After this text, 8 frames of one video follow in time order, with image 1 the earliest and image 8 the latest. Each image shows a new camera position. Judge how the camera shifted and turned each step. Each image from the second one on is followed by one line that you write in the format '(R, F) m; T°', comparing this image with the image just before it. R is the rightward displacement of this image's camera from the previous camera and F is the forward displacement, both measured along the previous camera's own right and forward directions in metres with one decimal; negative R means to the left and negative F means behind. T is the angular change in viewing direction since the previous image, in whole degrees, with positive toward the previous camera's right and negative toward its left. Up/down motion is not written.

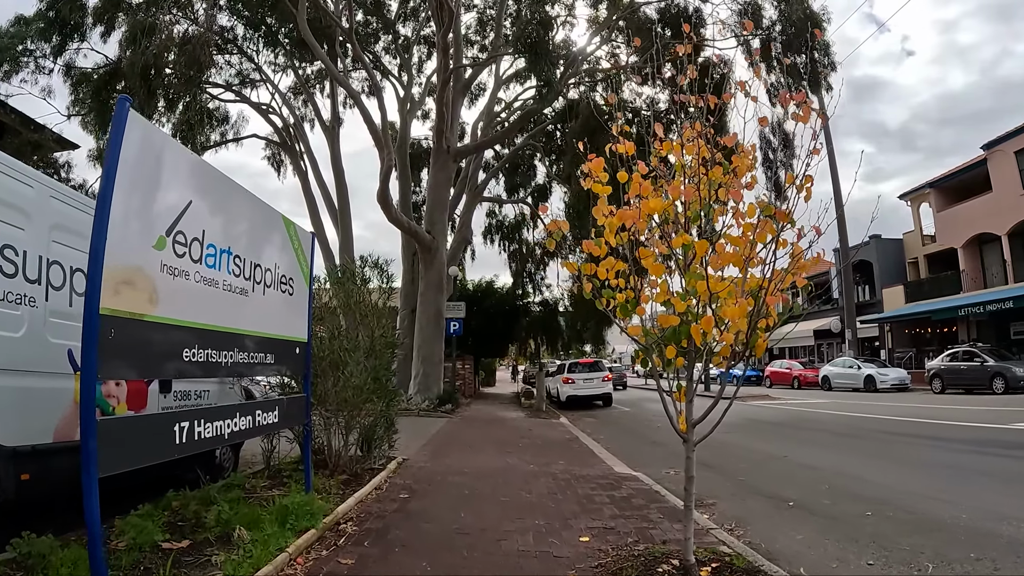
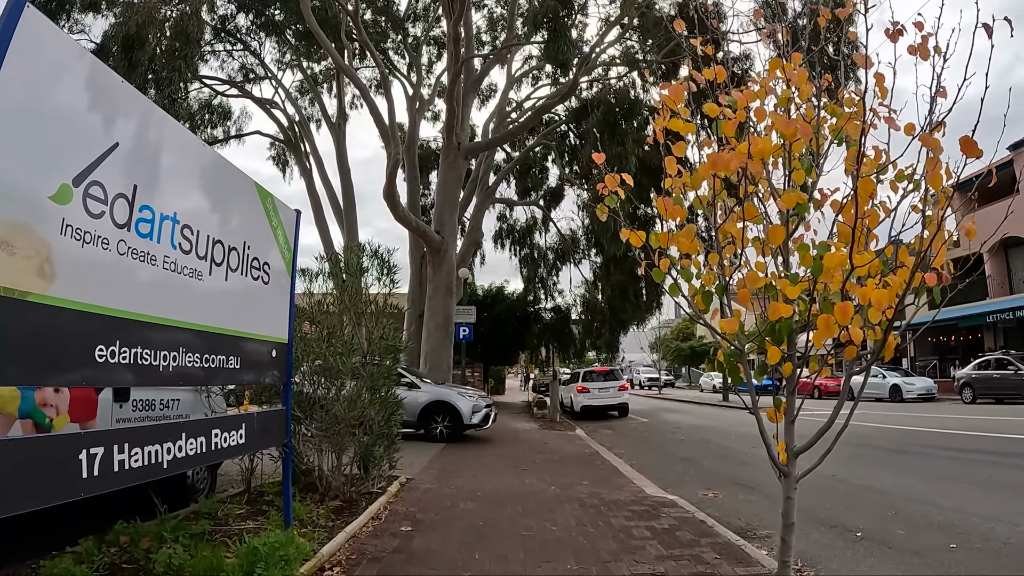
(-0.1, +1.2) m; -1°
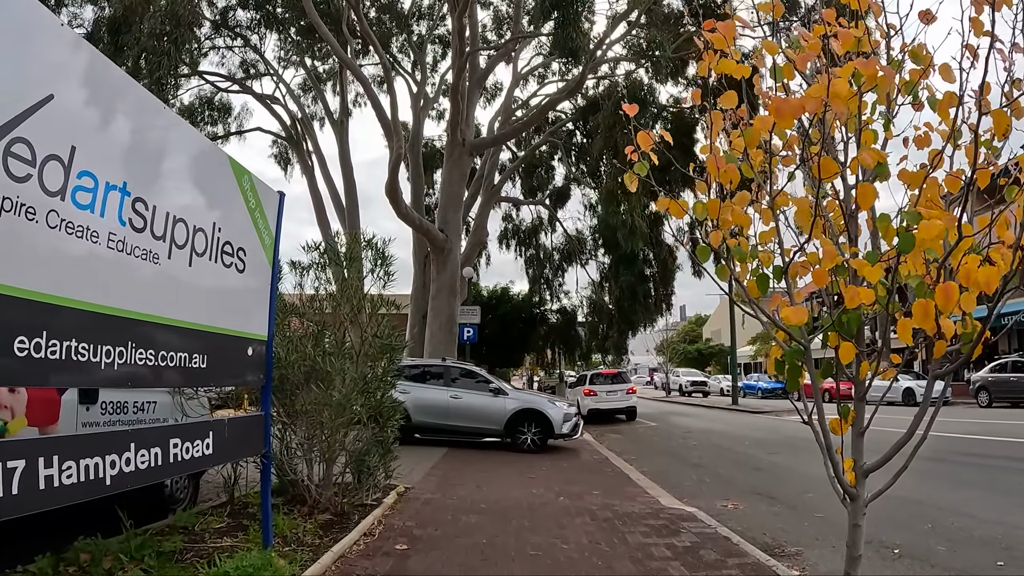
(0.0, +0.6) m; 0°
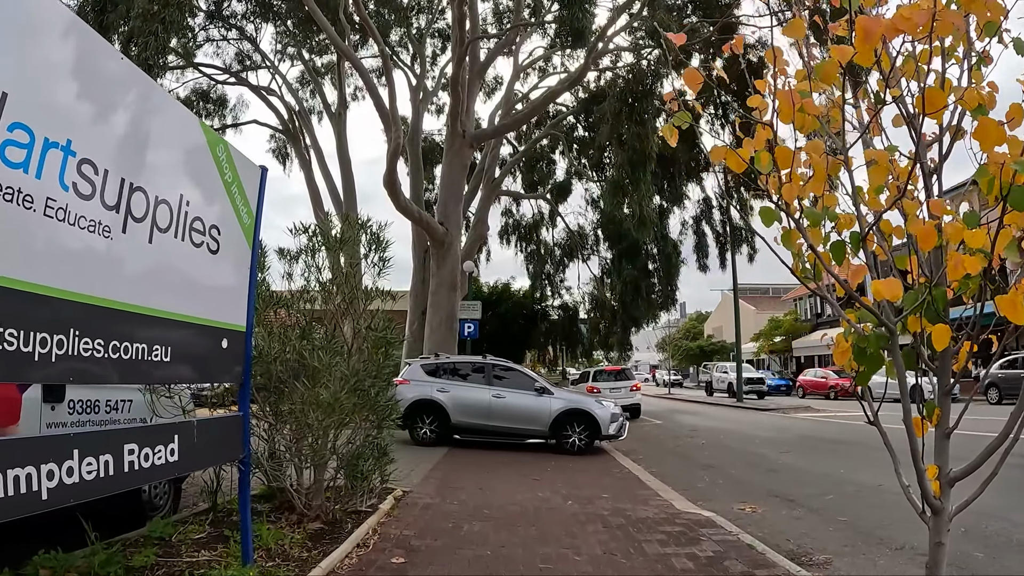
(0.0, +0.5) m; 0°
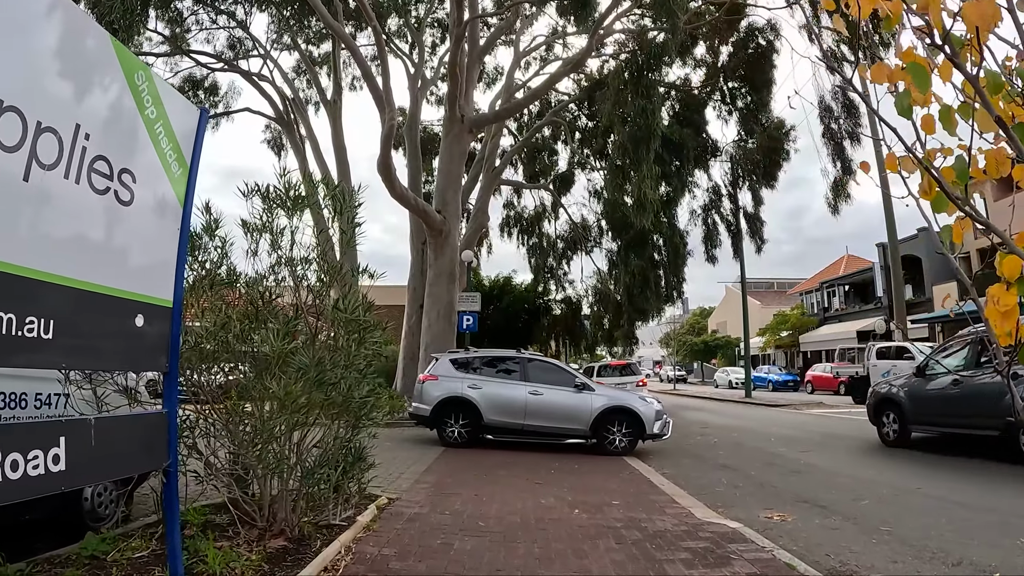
(0.0, +0.8) m; 0°
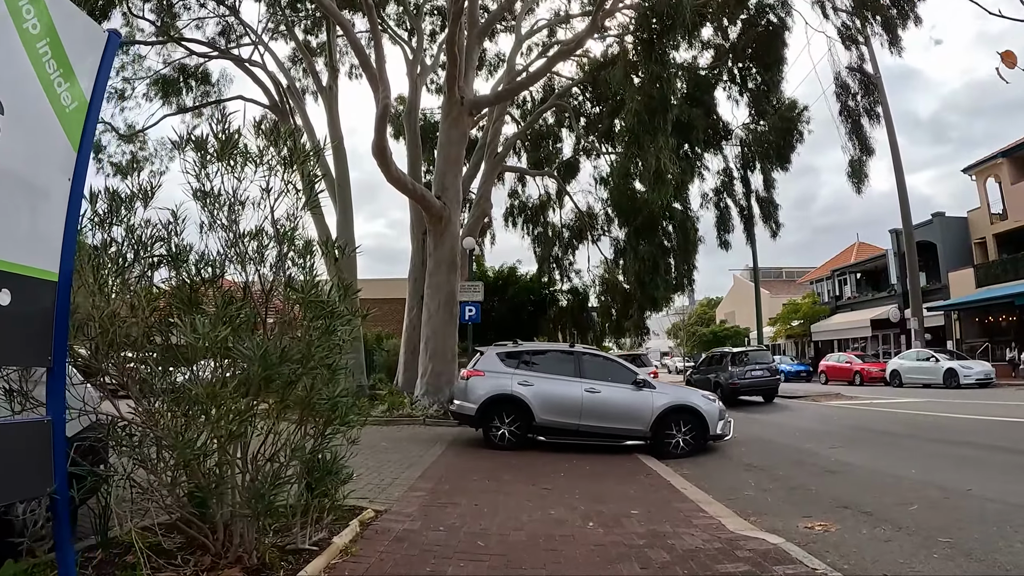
(0.0, +0.9) m; 0°
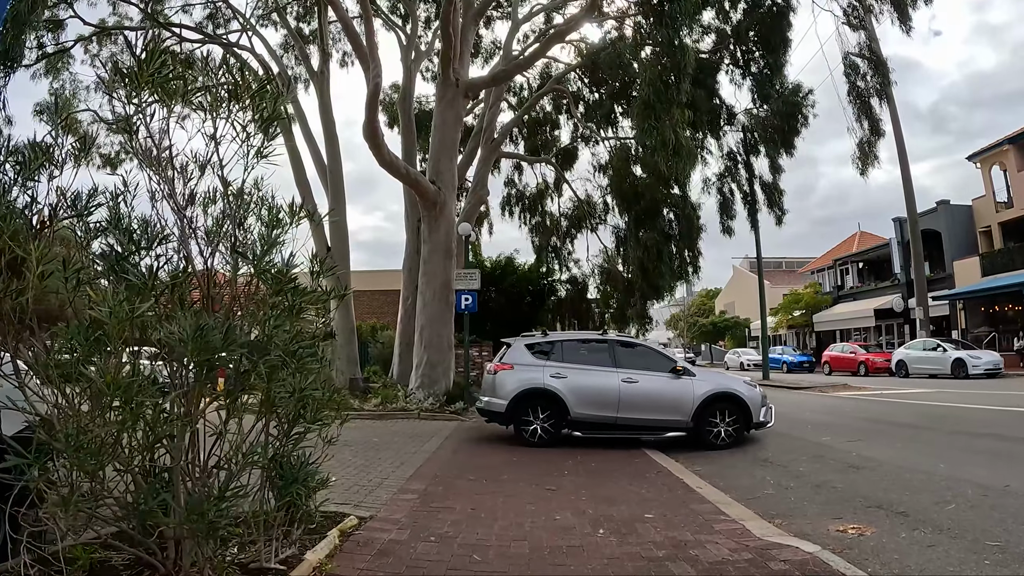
(0.0, +0.6) m; 0°
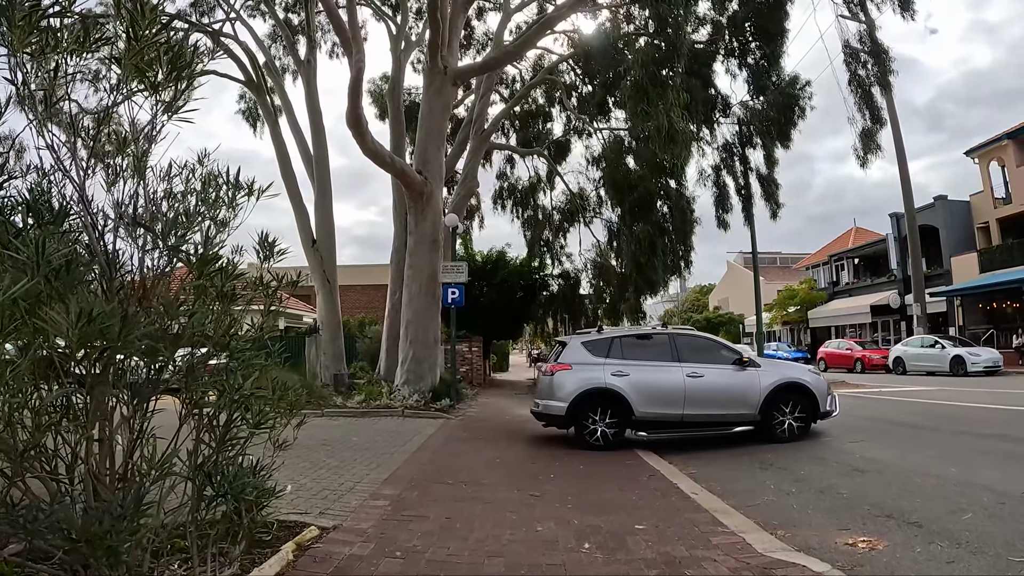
(+0.1, +0.5) m; 0°
